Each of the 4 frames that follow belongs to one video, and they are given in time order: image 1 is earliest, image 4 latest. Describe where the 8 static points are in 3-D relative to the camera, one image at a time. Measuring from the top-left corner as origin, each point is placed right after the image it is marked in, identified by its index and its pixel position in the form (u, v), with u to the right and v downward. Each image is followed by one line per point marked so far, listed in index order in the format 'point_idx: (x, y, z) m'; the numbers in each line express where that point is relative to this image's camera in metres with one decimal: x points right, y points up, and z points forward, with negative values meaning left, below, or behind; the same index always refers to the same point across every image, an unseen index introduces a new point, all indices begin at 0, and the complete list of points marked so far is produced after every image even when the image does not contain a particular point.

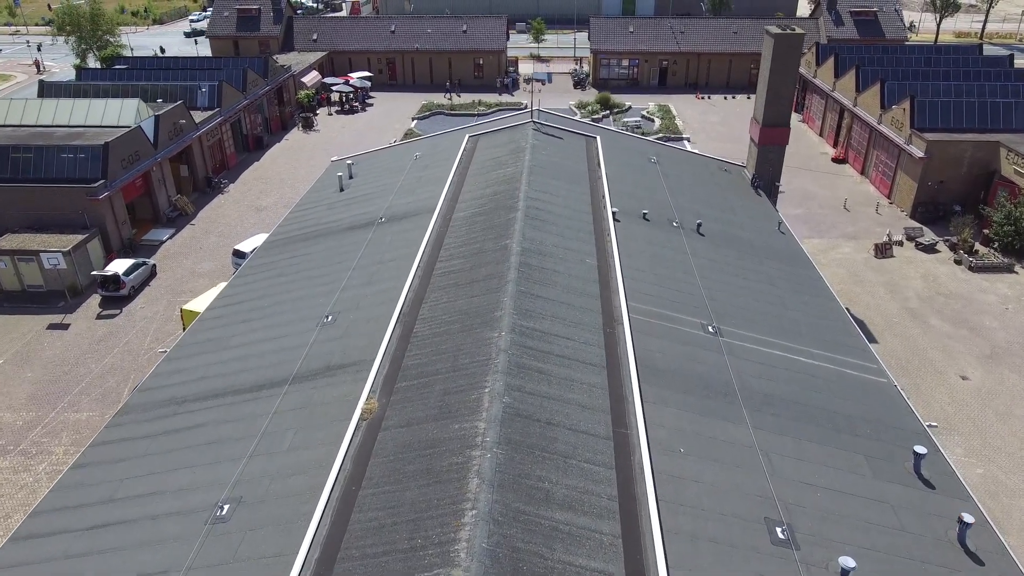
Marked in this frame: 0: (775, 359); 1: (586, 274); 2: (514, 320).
0: (+6.9, -1.9, +19.4) m
1: (+1.9, +0.4, +18.7) m
2: (0.0, -0.7, +15.6) m
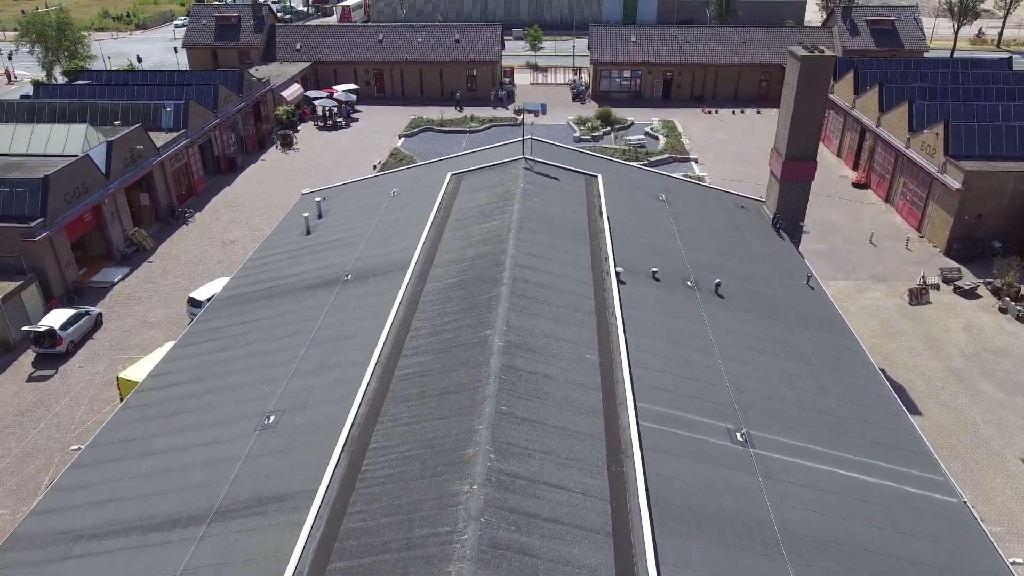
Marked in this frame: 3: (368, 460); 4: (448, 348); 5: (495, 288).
0: (+6.5, -4.0, +15.6) m
1: (+1.5, -1.8, +14.9) m
2: (-0.4, -2.9, +11.8) m
3: (-2.5, -3.0, +12.9) m
4: (-1.3, -1.3, +15.4) m
5: (-0.4, 0.0, +17.1) m
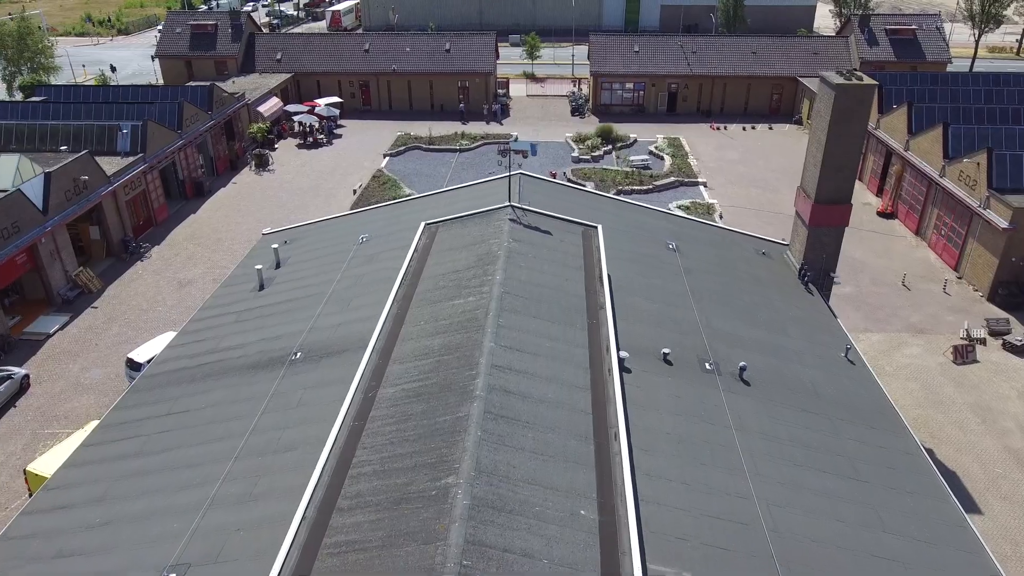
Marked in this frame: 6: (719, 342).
0: (+6.0, -6.1, +11.7) m
1: (+1.0, -3.8, +11.0) m
2: (-0.8, -4.9, +7.9) m
3: (-3.0, -5.1, +9.0) m
4: (-1.8, -3.3, +11.5) m
5: (-0.9, -2.1, +13.2) m
6: (+5.5, -1.4, +19.6) m
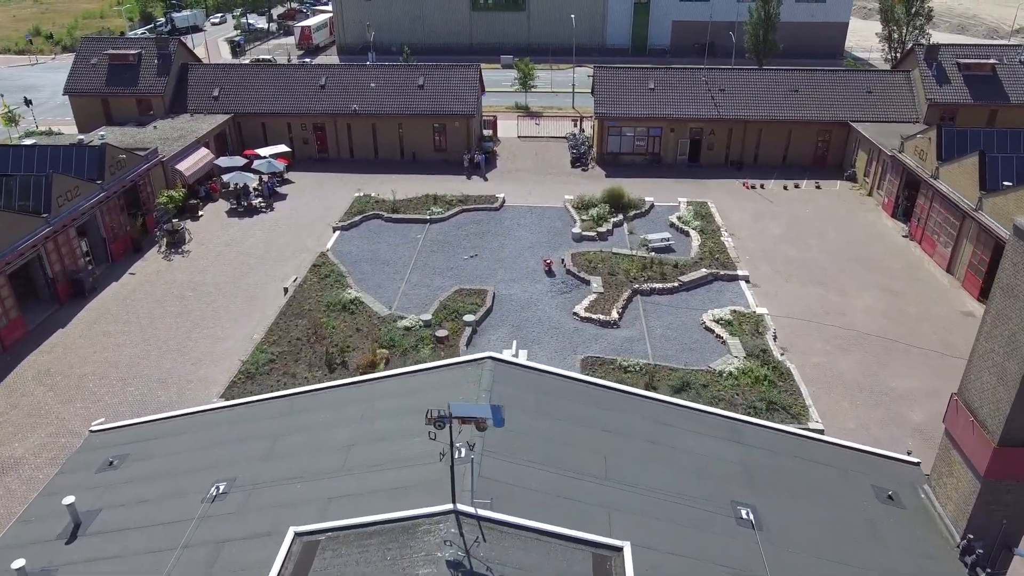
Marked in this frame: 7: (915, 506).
0: (+5.2, -11.9, +1.2) m
1: (+0.2, -9.6, +0.6) m
2: (-1.7, -10.7, -2.6) m
3: (-3.8, -10.9, -1.5) m
4: (-2.6, -9.1, +1.1) m
5: (-1.7, -7.9, +2.7) m
6: (+4.7, -7.2, +9.1) m
7: (+8.7, -4.8, +15.8) m
